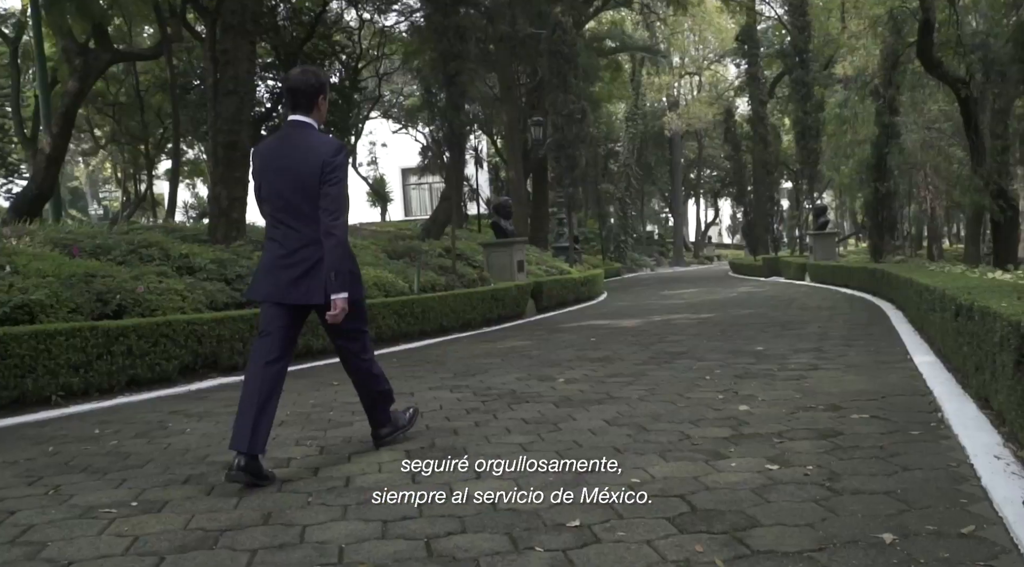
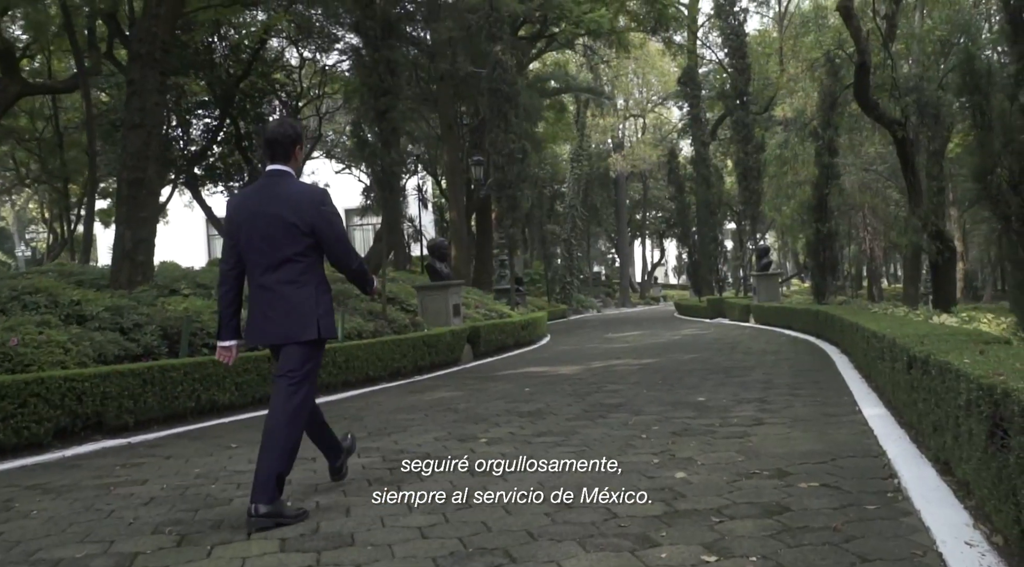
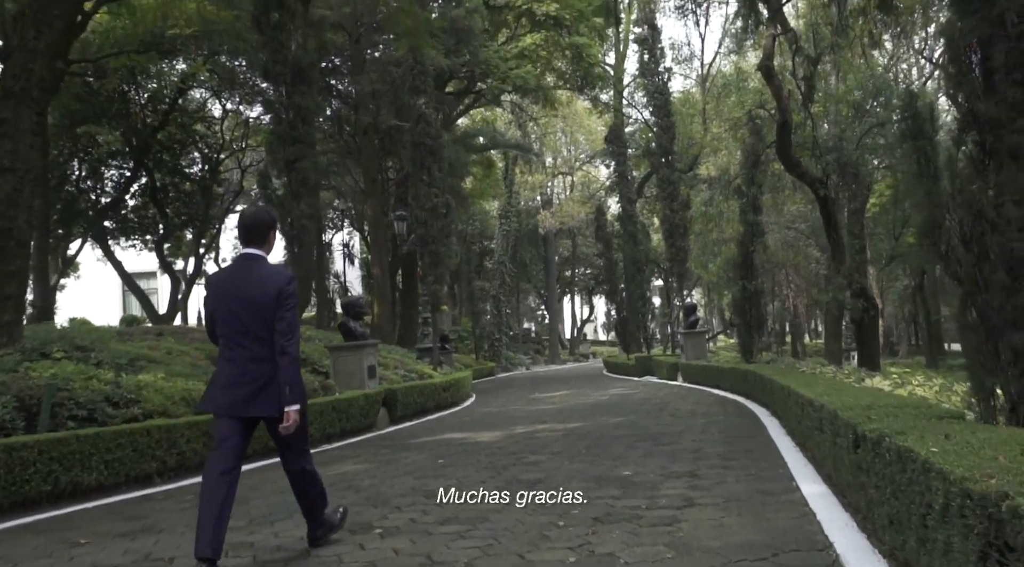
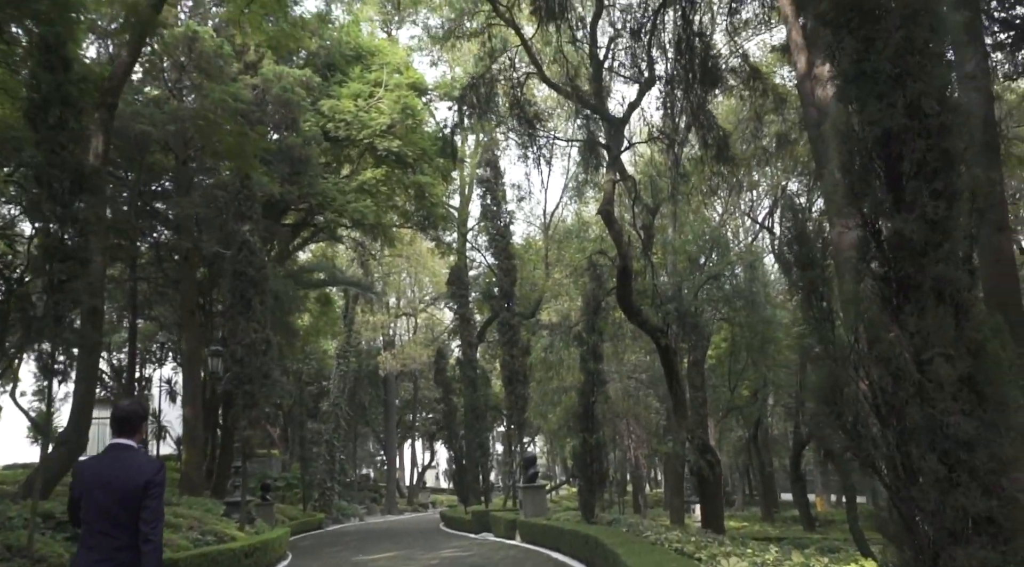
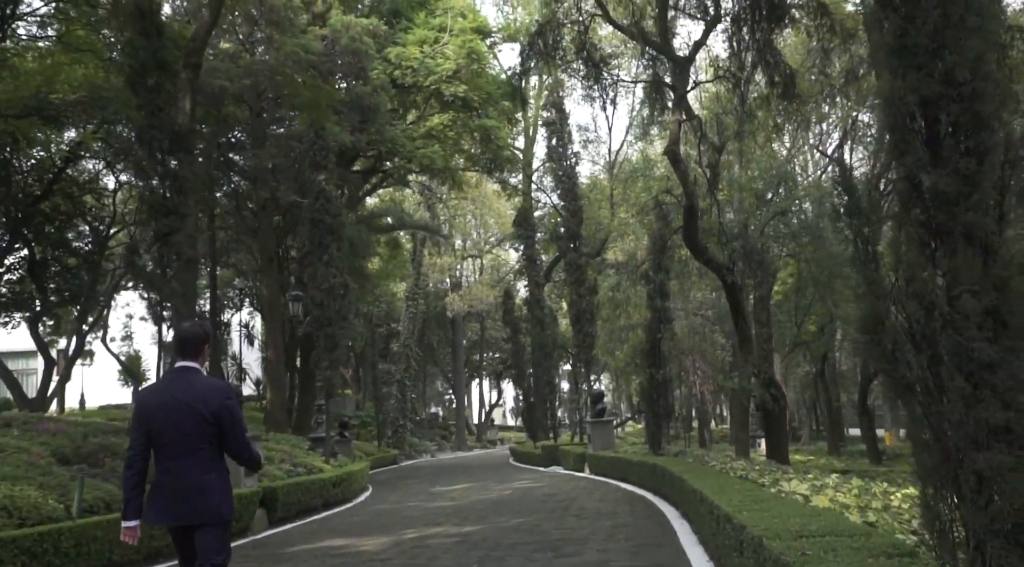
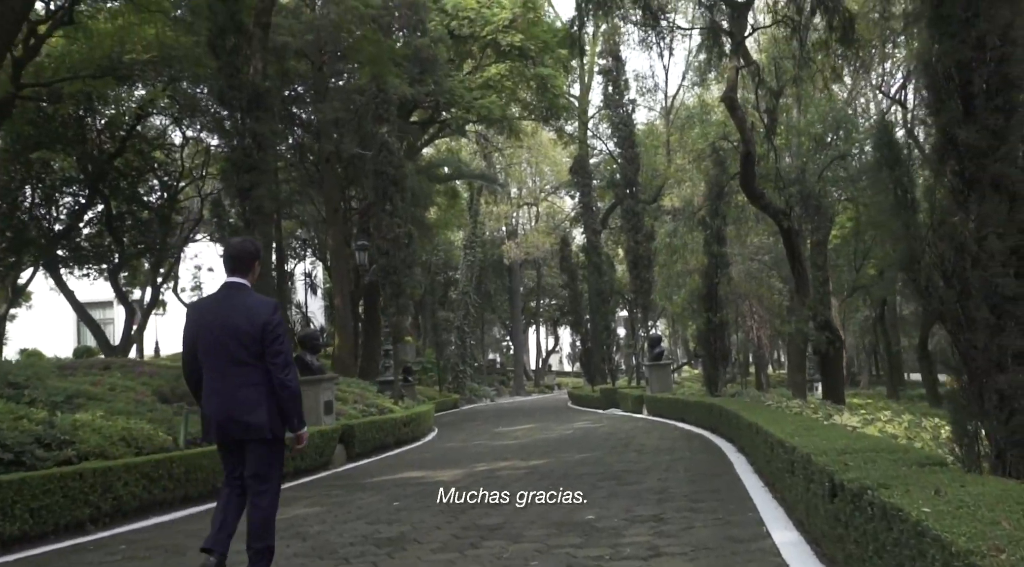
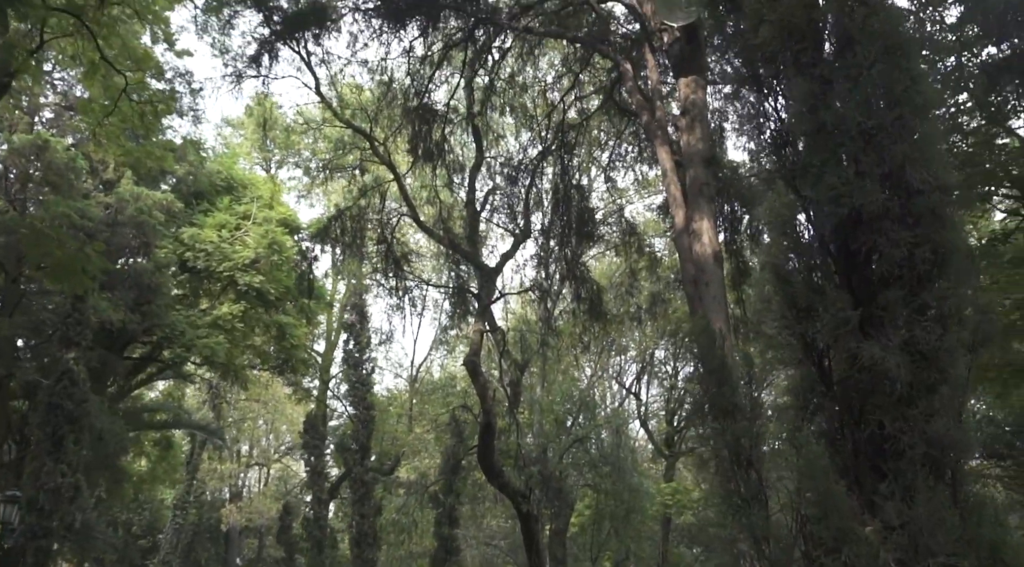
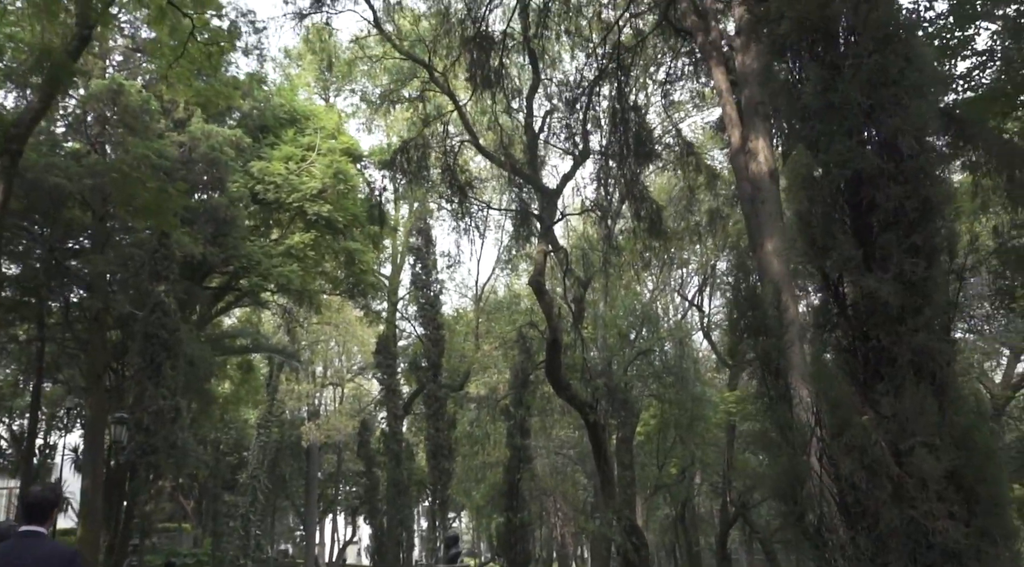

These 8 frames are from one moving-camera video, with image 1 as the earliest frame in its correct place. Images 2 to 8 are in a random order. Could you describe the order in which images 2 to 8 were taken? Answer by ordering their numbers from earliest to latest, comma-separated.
2, 3, 6, 5, 4, 8, 7
